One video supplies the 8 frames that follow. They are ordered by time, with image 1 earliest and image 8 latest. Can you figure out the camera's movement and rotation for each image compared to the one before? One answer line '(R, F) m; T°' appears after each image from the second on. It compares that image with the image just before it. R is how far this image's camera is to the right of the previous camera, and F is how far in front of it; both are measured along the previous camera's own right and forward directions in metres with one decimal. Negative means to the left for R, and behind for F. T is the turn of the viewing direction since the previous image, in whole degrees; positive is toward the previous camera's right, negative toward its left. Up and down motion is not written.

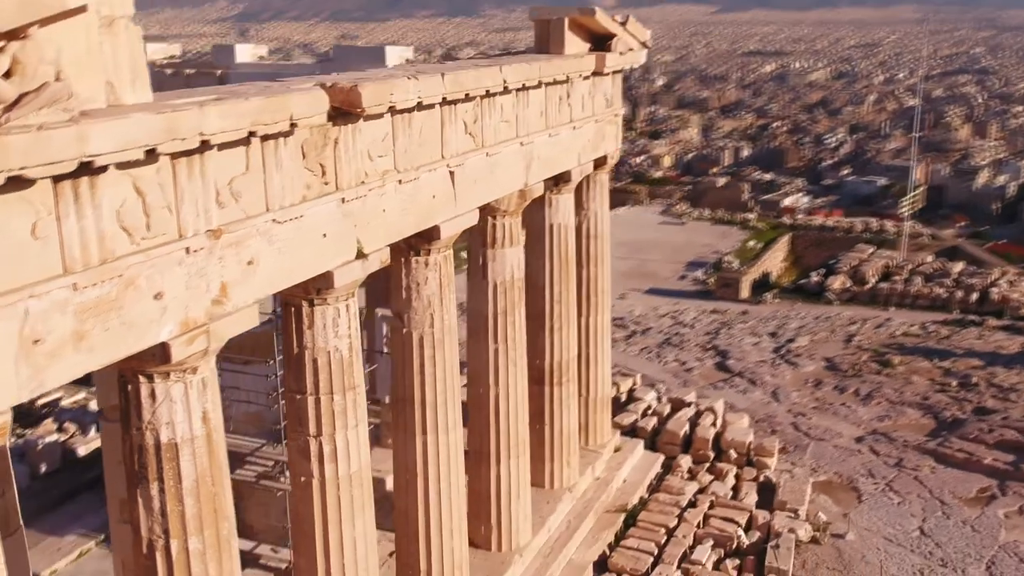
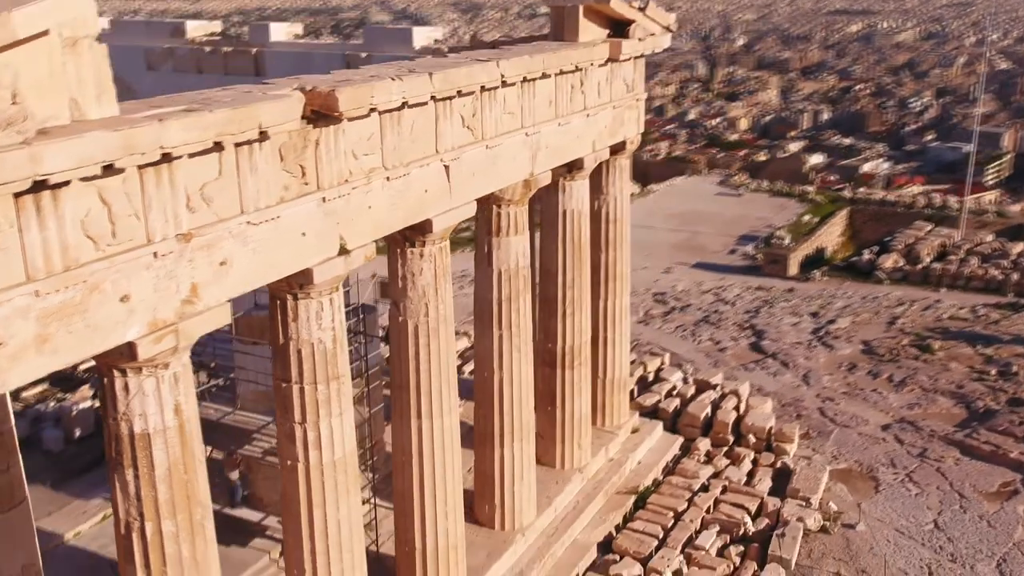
(+0.8, -0.2) m; -4°
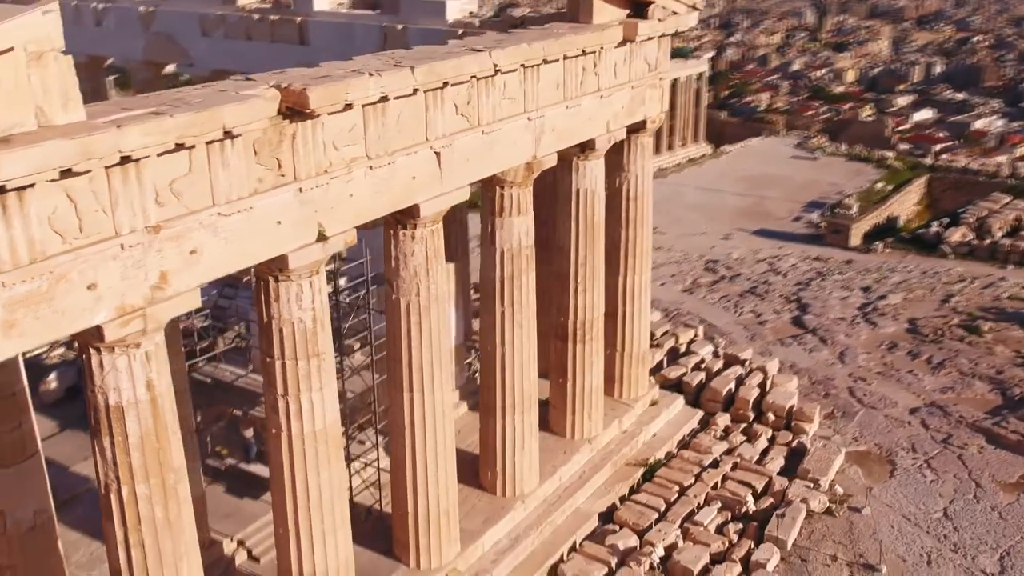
(+1.2, -0.3) m; -5°
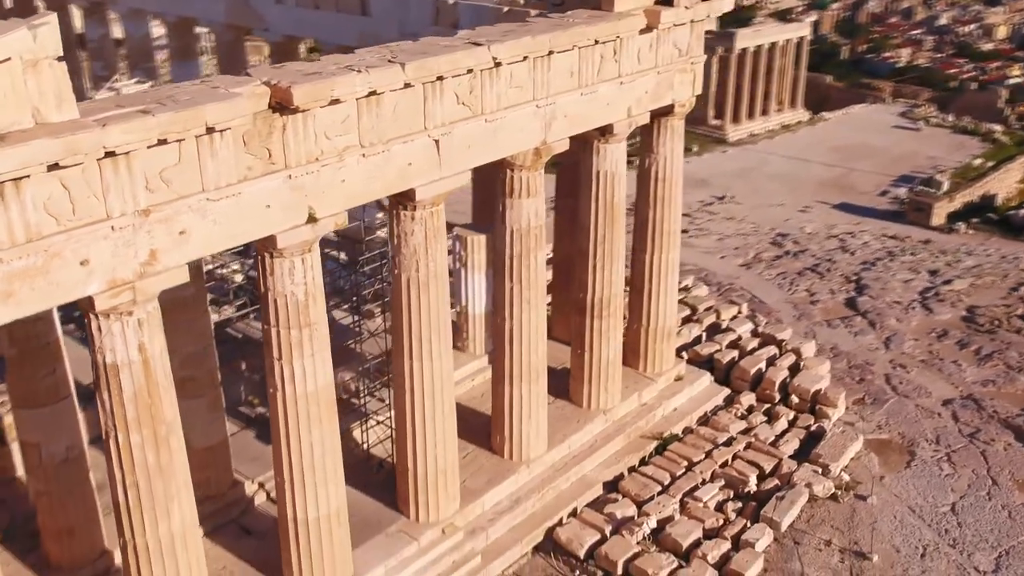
(+1.5, -0.6) m; -7°
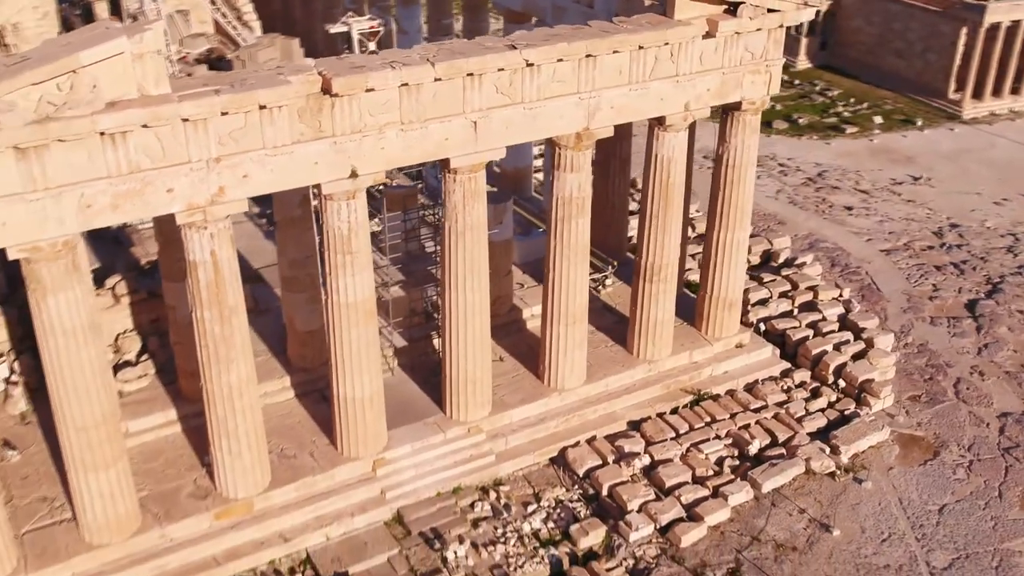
(+4.1, -2.2) m; -17°
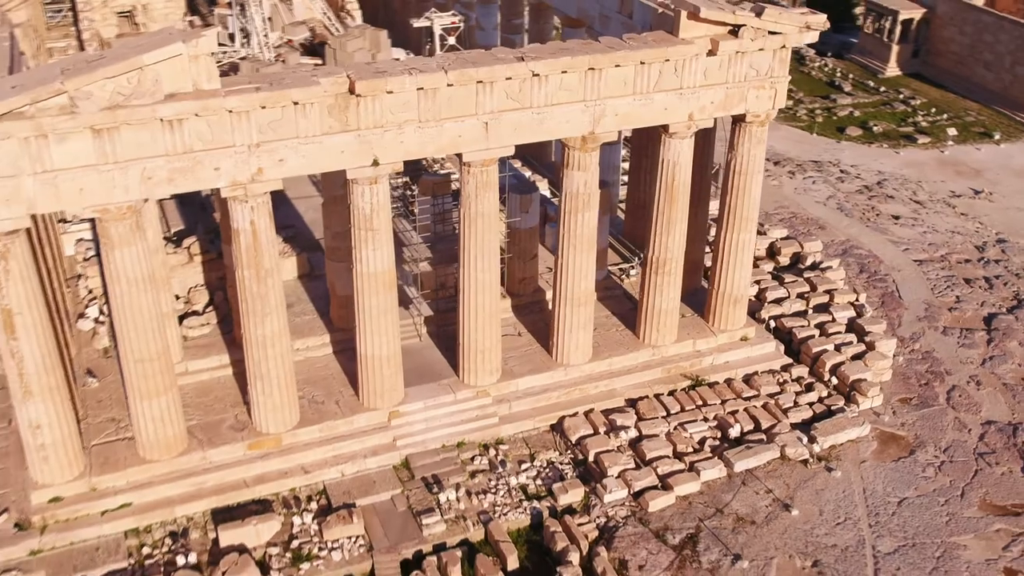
(+2.0, -1.9) m; -7°
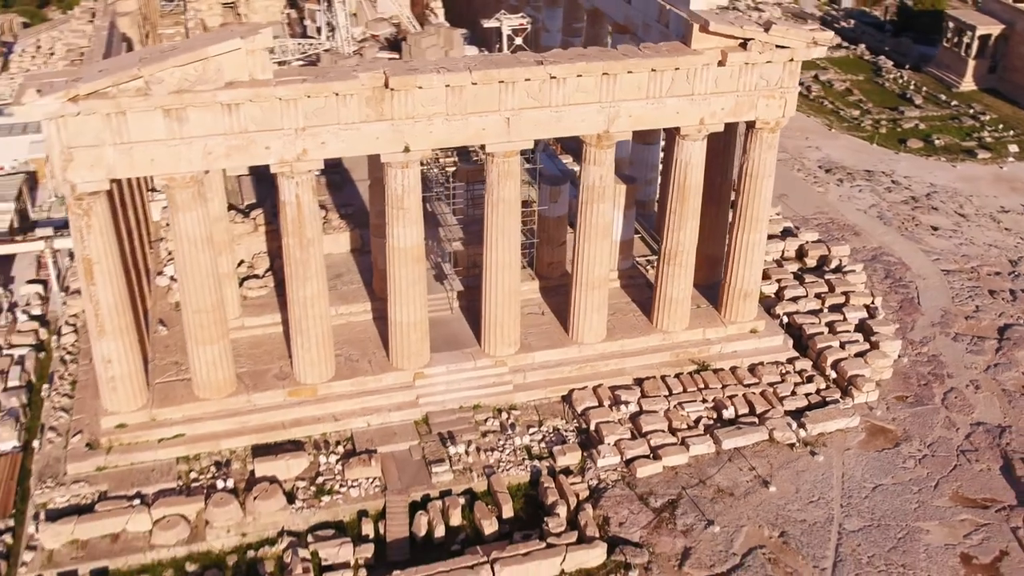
(+1.6, -1.9) m; -6°
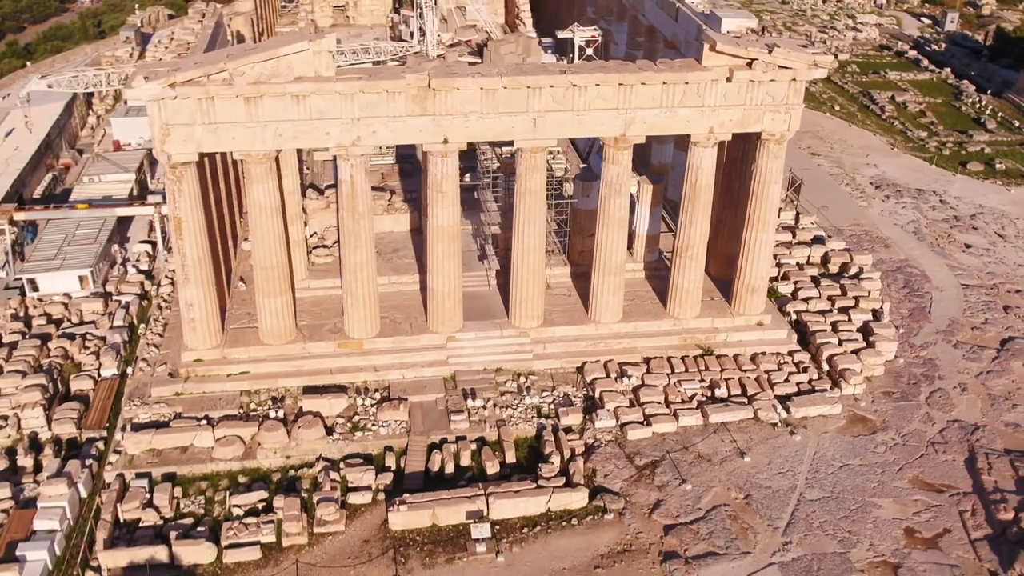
(+2.1, -2.8) m; -6°
